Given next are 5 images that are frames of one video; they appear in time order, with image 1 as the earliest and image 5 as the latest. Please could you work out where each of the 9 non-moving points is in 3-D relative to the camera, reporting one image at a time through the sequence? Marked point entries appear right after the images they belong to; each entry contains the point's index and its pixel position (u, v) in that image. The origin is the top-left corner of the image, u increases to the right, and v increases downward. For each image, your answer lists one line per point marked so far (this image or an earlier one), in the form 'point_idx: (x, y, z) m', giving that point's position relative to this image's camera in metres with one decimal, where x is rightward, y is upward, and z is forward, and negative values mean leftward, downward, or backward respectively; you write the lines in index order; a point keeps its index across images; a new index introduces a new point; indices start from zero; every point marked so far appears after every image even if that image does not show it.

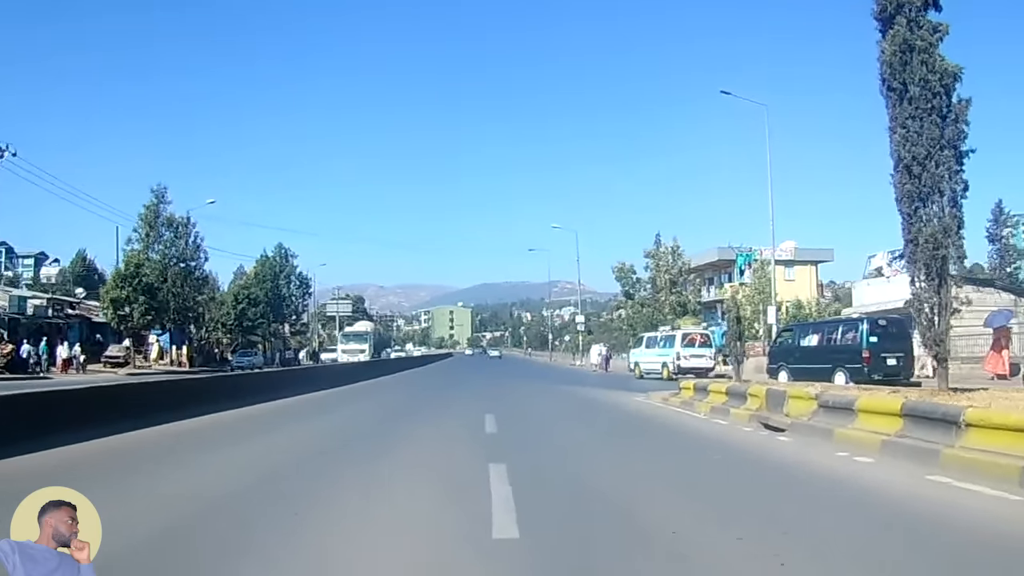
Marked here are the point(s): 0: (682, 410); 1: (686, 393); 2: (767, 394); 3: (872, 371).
0: (+2.8, -2.1, +14.5) m
1: (+3.1, -1.9, +15.4) m
2: (+3.5, -1.4, +11.8) m
3: (+8.4, -1.9, +20.1) m
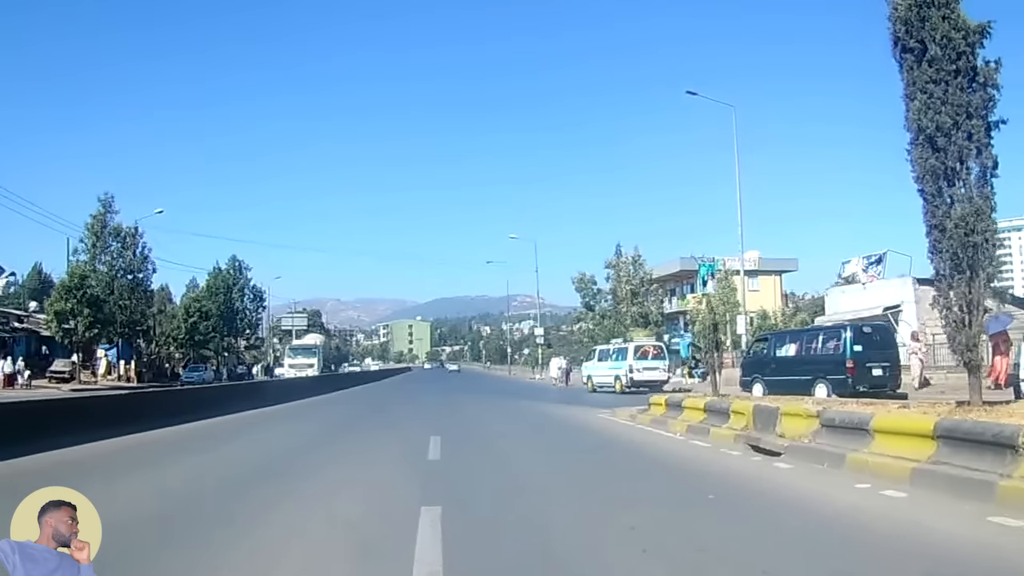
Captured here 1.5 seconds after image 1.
0: (+2.0, -2.1, +12.8) m
1: (+2.3, -2.0, +13.7) m
2: (+2.8, -1.4, +10.1) m
3: (+7.4, -2.1, +18.6) m
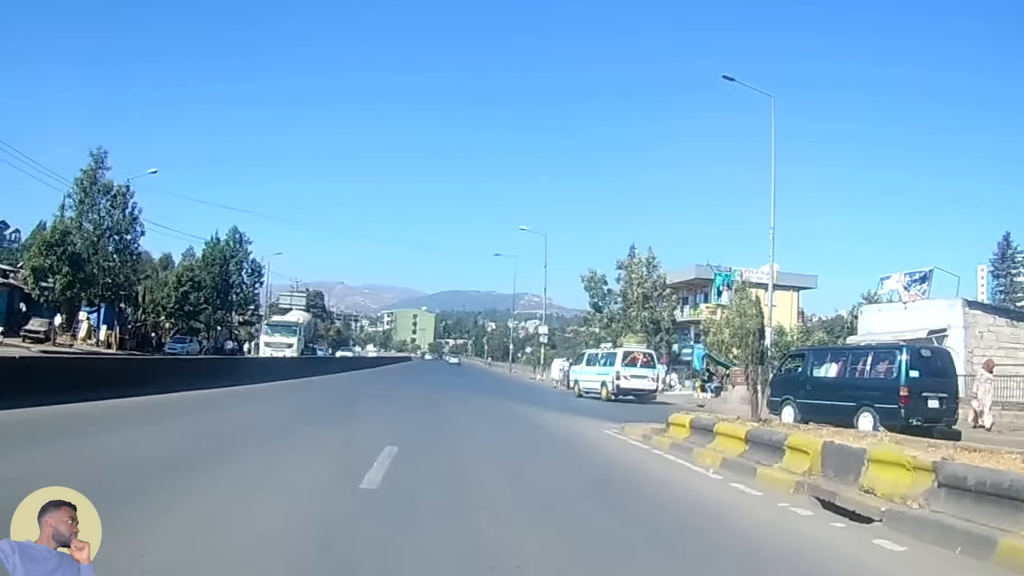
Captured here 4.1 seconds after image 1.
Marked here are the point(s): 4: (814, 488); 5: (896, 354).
0: (+1.8, -2.0, +10.0) m
1: (+2.1, -1.8, +10.9) m
2: (+2.7, -1.4, +7.3) m
3: (+7.2, -2.3, +15.8) m
4: (+2.5, -1.6, +7.0) m
5: (+7.2, -1.2, +16.2) m
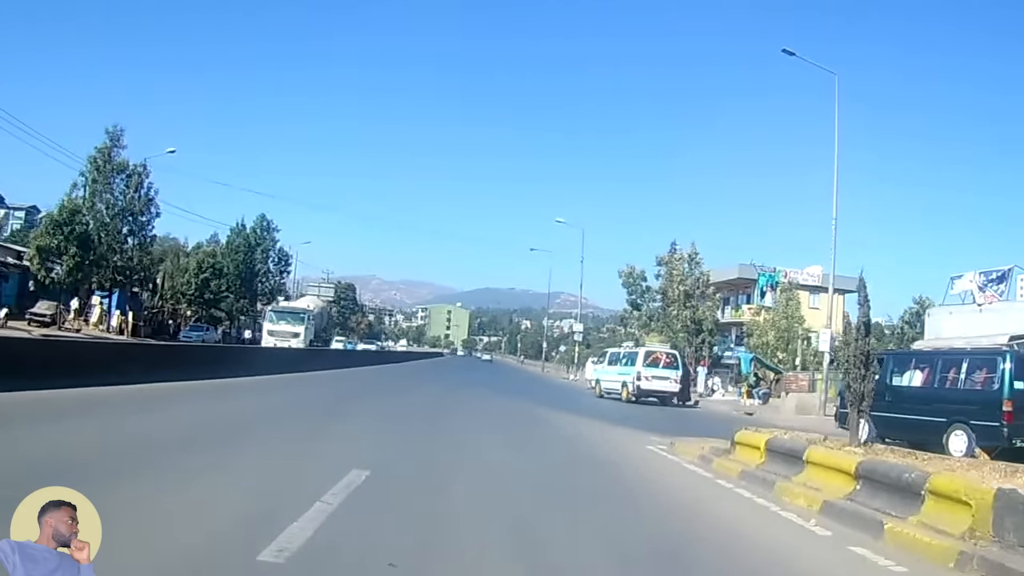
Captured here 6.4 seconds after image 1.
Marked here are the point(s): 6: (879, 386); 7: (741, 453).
0: (+2.0, -1.8, +7.6) m
1: (+2.3, -1.6, +8.4) m
2: (+2.7, -1.2, +4.8) m
3: (+7.6, -2.2, +13.1) m
4: (+2.5, -1.5, +4.5) m
5: (+7.6, -1.2, +13.5) m
6: (+6.7, -1.8, +15.9) m
7: (+2.3, -1.6, +8.6) m
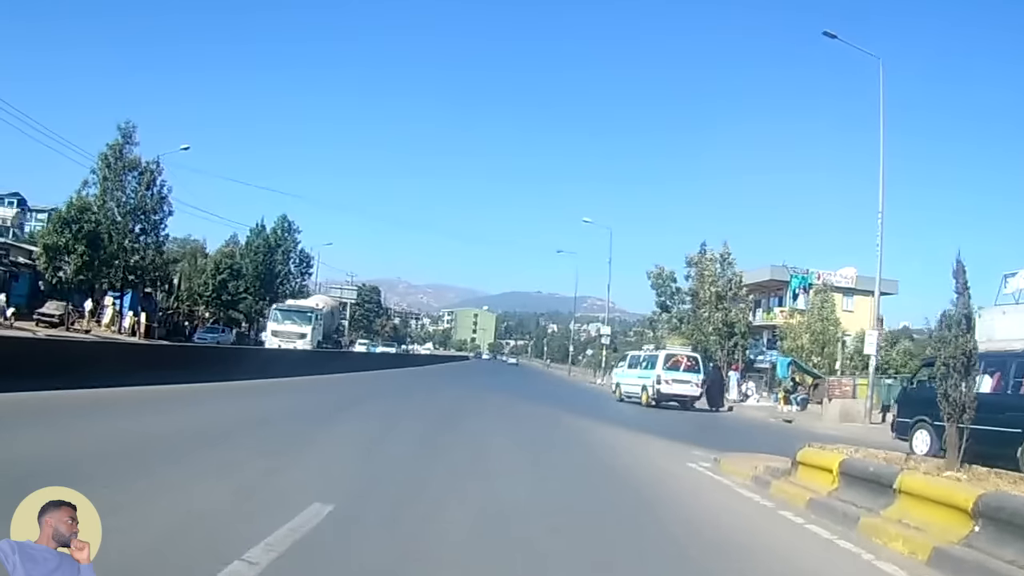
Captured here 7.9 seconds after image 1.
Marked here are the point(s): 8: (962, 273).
0: (+2.1, -1.6, +6.1) m
1: (+2.4, -1.5, +6.9) m
2: (+2.7, -1.1, +3.3) m
3: (+7.9, -2.1, +11.4) m
4: (+2.5, -1.3, +3.1) m
5: (+7.9, -1.1, +11.9) m
6: (+7.1, -1.7, +14.3) m
7: (+2.4, -1.5, +7.1) m
8: (+4.3, +0.1, +8.5) m
